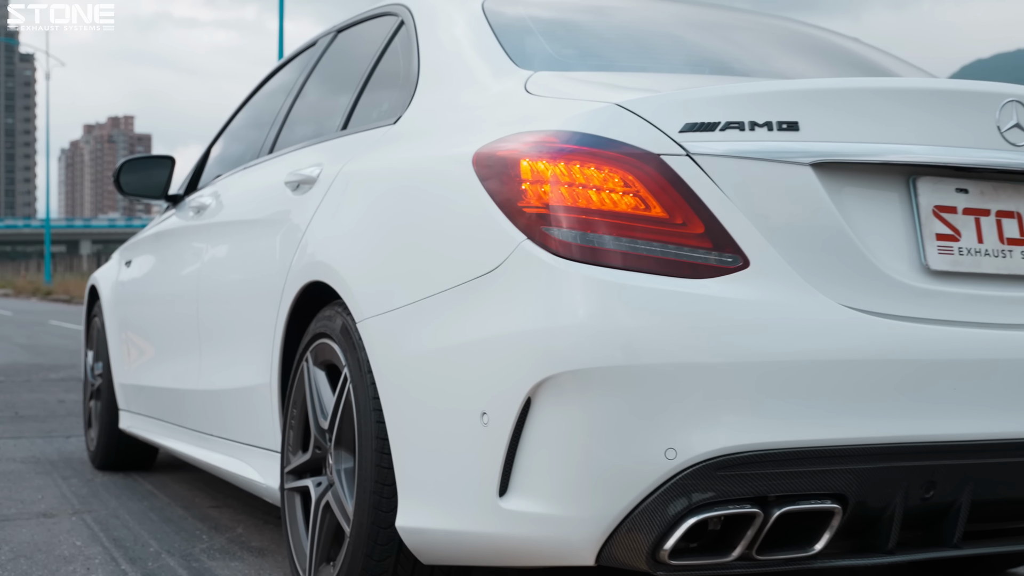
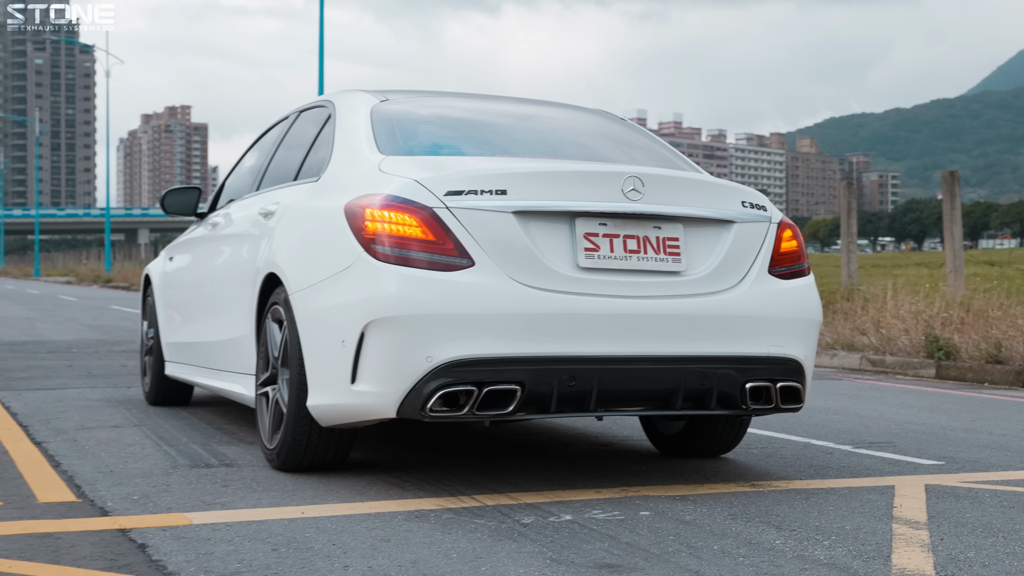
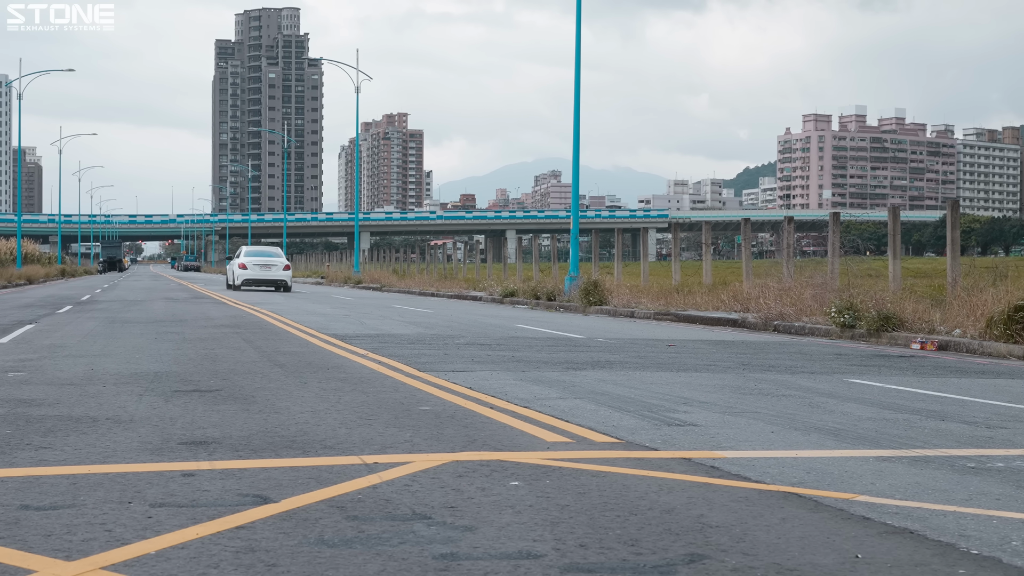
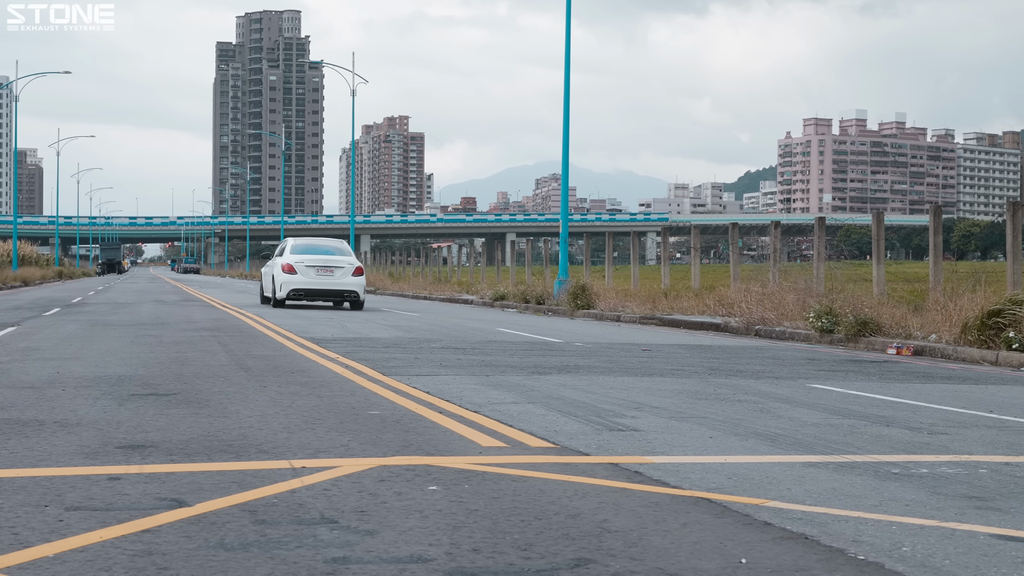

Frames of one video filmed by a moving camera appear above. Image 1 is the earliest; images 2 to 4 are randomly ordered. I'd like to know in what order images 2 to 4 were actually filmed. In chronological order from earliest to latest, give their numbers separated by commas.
2, 4, 3
